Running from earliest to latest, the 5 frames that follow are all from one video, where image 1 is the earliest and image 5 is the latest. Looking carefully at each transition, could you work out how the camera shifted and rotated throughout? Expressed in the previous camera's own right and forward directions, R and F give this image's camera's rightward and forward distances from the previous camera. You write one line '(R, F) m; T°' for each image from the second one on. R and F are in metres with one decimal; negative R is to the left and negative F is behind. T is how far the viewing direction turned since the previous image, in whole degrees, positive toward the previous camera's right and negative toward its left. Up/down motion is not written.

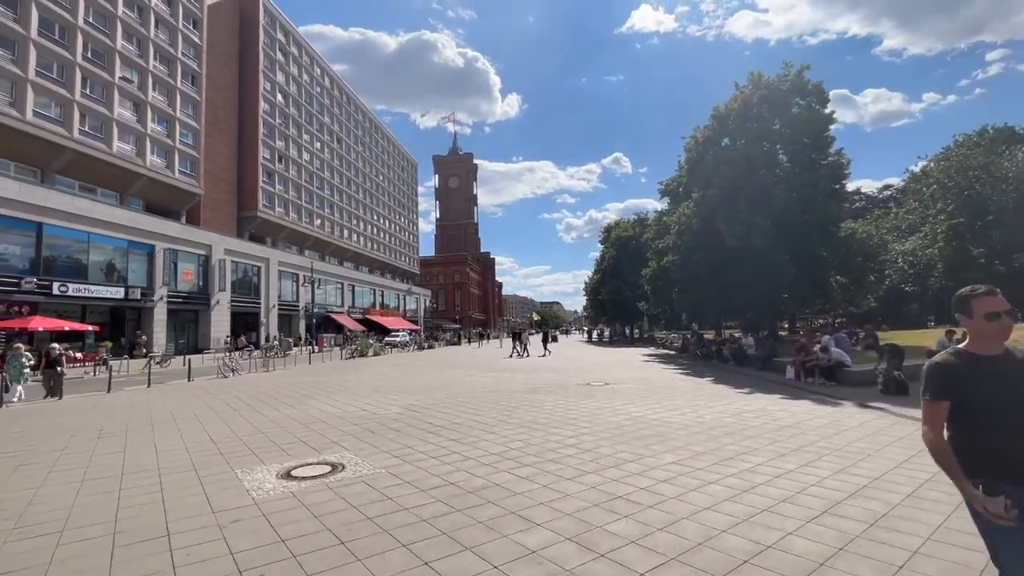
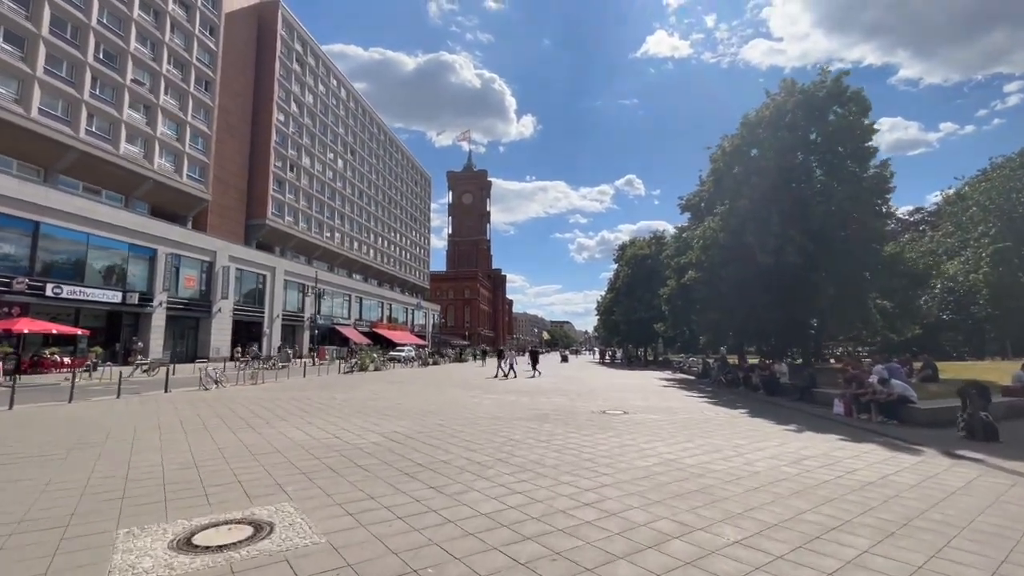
(+0.1, +1.8) m; -1°
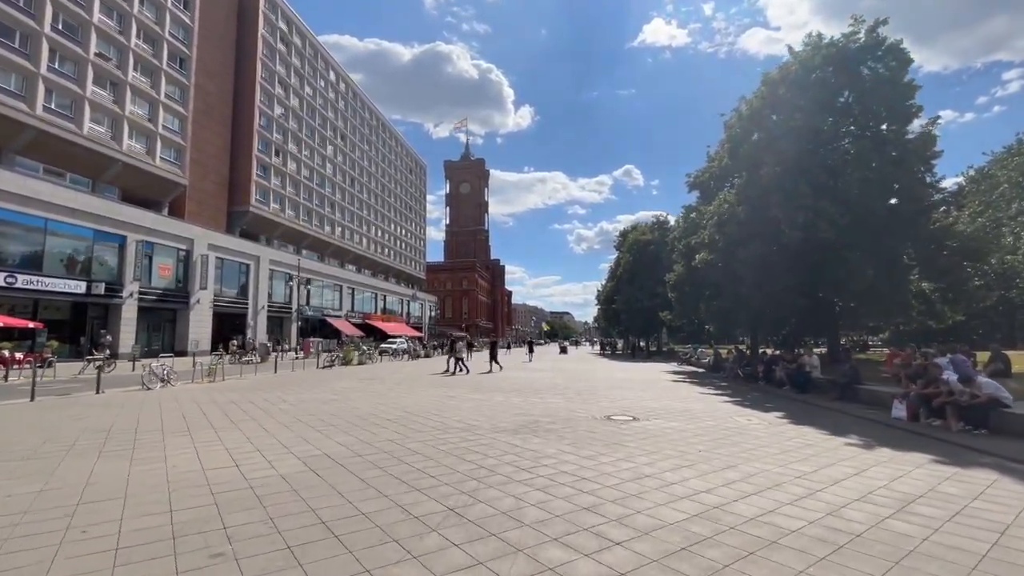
(+0.4, +2.7) m; 0°
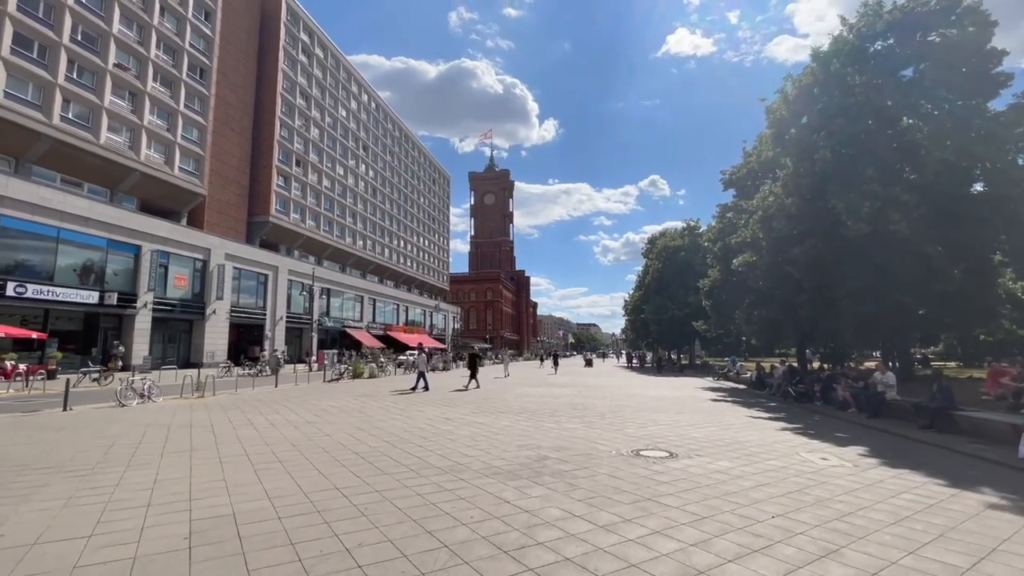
(+0.4, +2.3) m; -3°
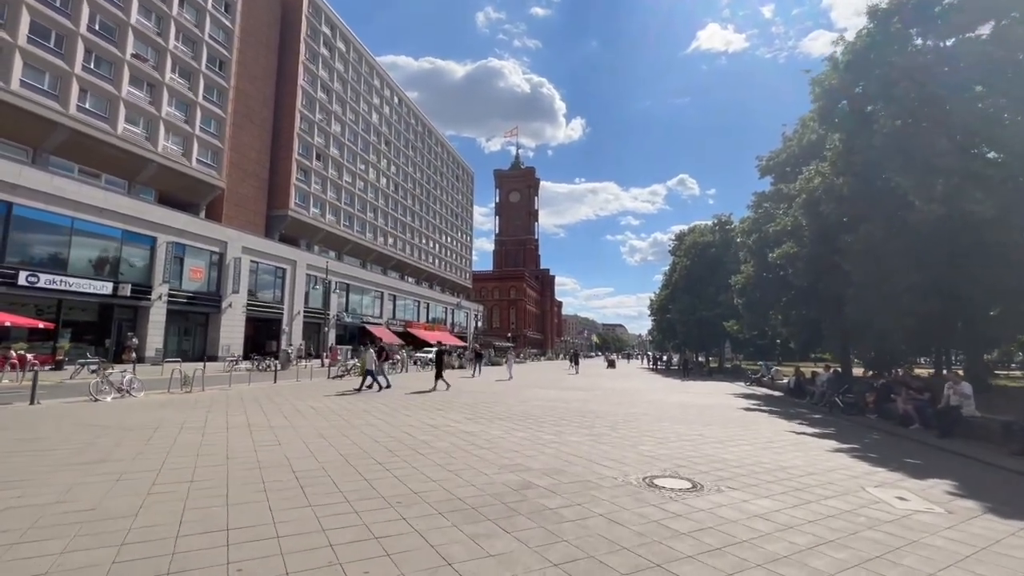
(+0.6, +1.8) m; -3°
